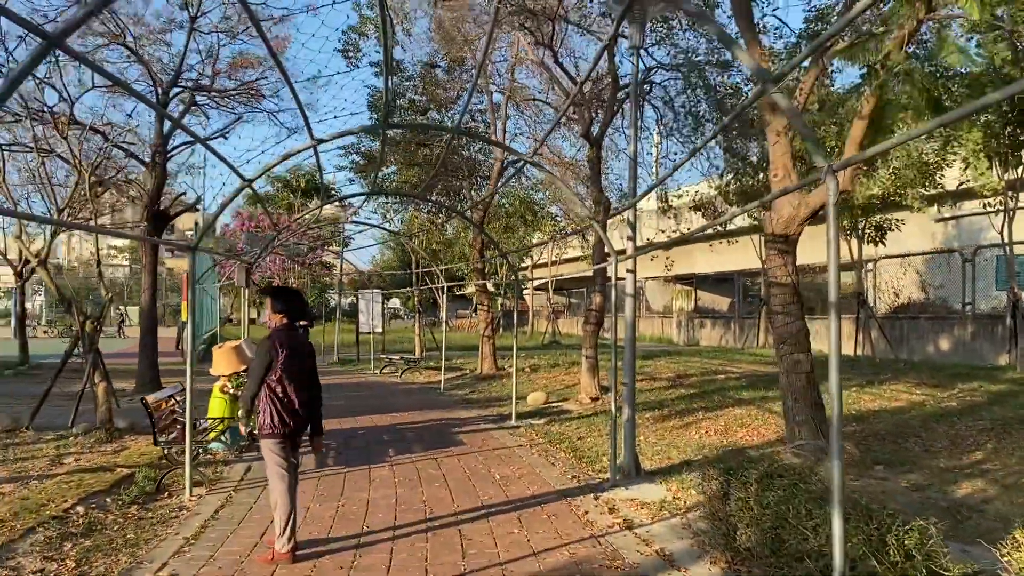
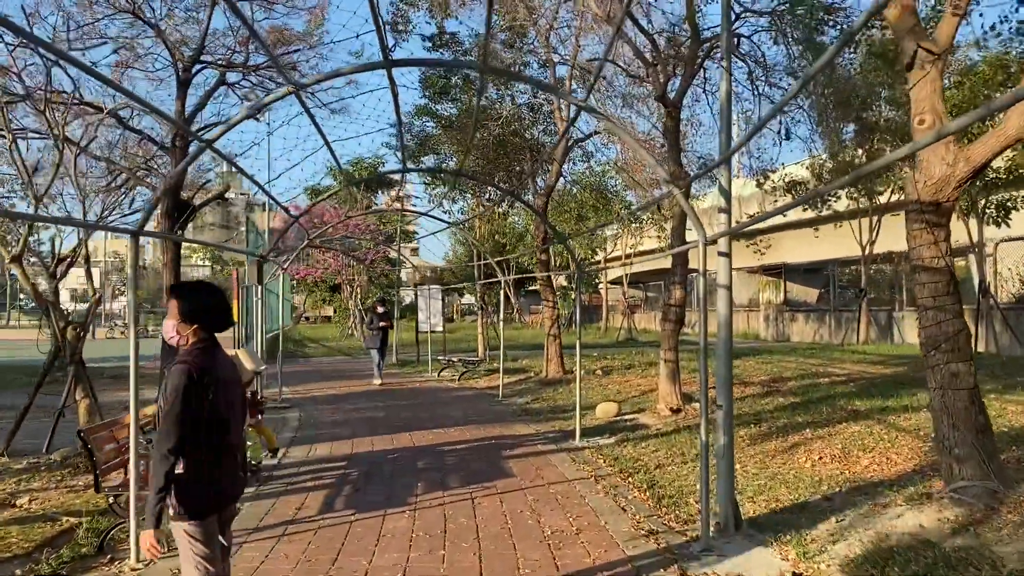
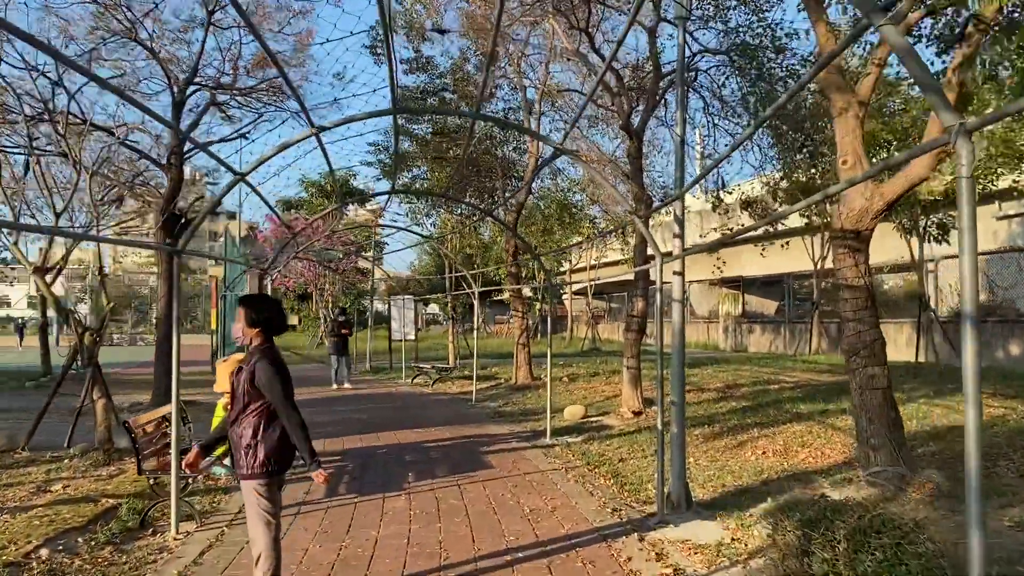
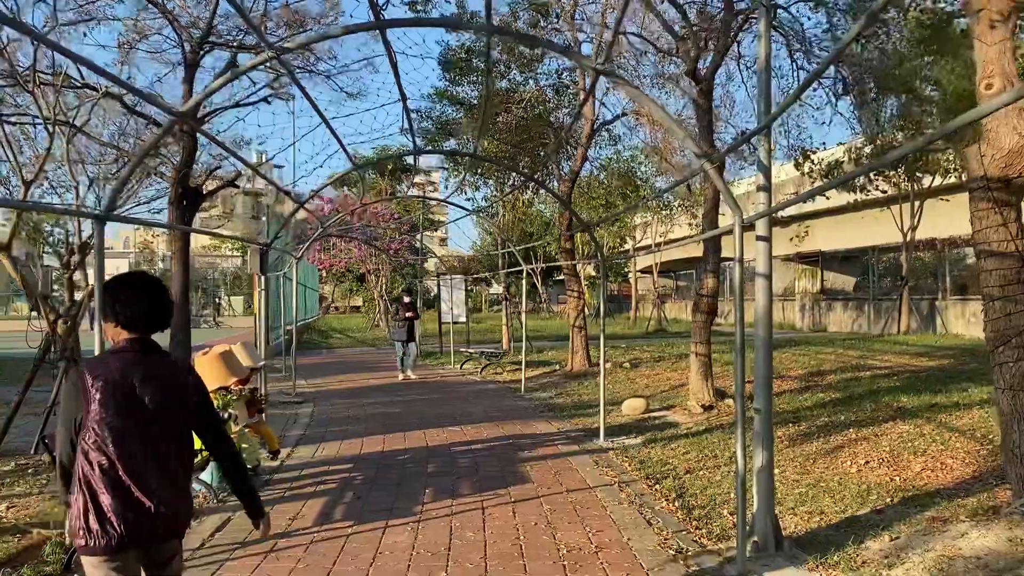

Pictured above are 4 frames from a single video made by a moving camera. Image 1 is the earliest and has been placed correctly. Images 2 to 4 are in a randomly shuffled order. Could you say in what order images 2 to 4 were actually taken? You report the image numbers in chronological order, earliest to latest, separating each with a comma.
3, 2, 4
